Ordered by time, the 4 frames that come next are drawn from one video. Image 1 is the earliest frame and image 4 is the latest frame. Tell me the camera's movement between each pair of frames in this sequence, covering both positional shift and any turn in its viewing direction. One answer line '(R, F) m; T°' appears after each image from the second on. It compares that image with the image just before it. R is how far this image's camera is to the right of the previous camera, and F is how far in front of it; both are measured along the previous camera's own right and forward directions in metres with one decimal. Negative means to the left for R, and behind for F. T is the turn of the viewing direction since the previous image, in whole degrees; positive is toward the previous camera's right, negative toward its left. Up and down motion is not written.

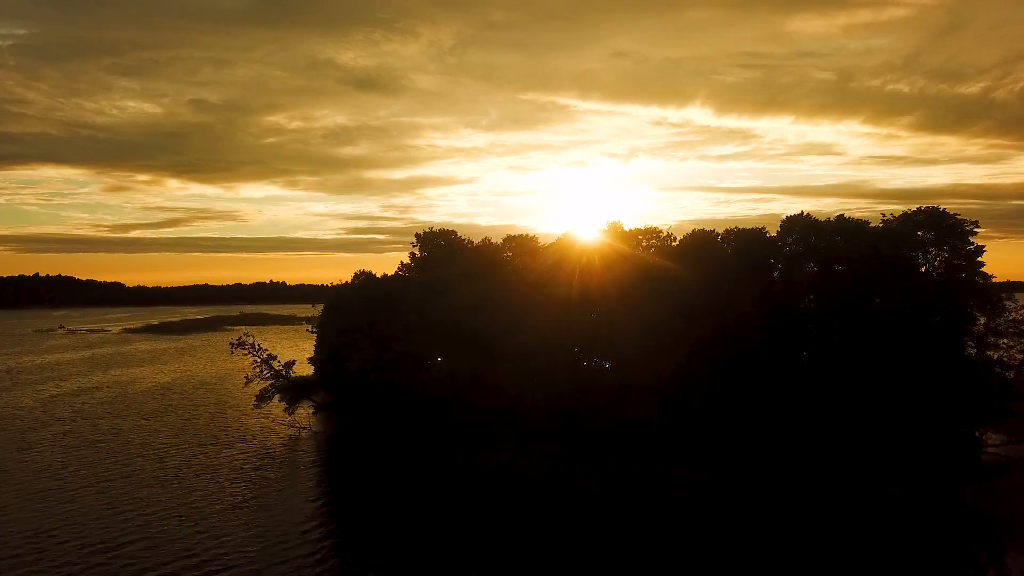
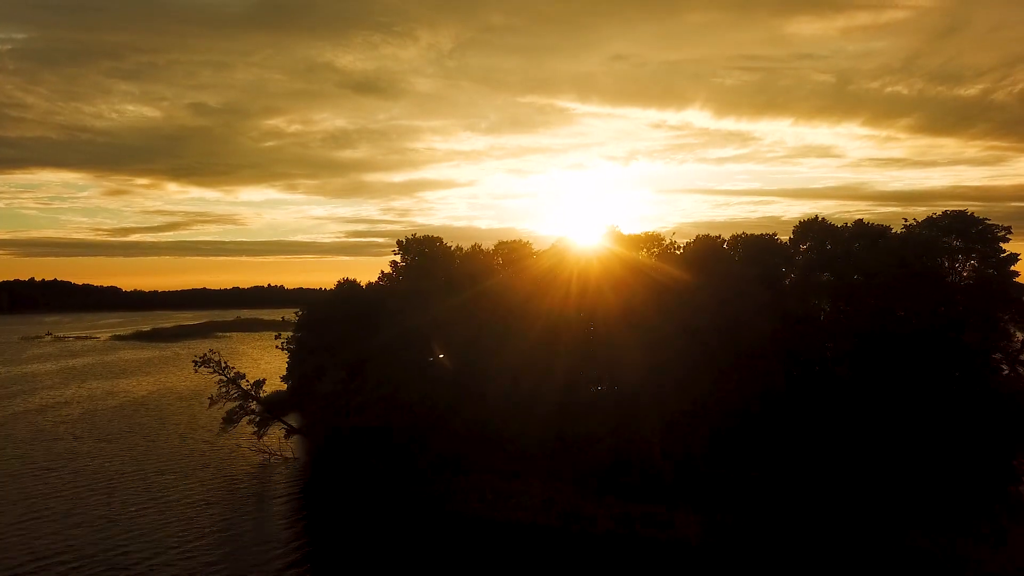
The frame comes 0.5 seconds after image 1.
(+0.3, +1.6) m; 0°
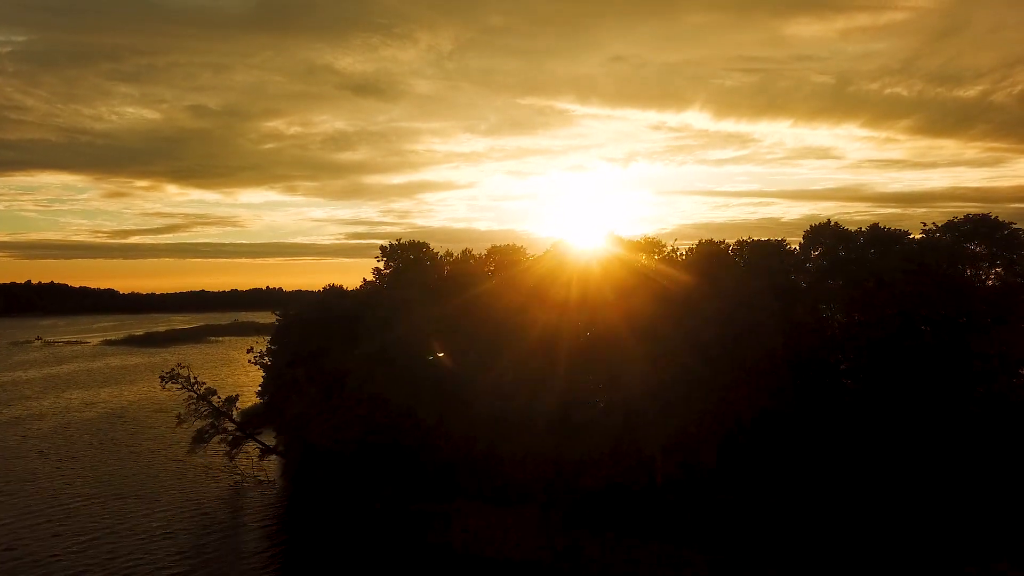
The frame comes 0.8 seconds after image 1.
(+0.2, +1.2) m; 0°
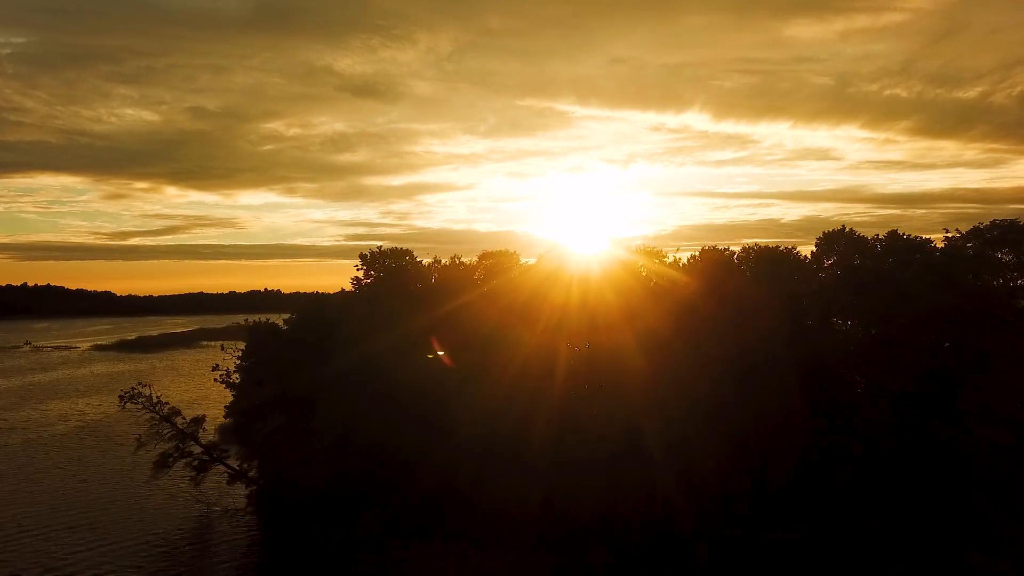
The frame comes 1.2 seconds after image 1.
(+0.2, +1.3) m; 0°
